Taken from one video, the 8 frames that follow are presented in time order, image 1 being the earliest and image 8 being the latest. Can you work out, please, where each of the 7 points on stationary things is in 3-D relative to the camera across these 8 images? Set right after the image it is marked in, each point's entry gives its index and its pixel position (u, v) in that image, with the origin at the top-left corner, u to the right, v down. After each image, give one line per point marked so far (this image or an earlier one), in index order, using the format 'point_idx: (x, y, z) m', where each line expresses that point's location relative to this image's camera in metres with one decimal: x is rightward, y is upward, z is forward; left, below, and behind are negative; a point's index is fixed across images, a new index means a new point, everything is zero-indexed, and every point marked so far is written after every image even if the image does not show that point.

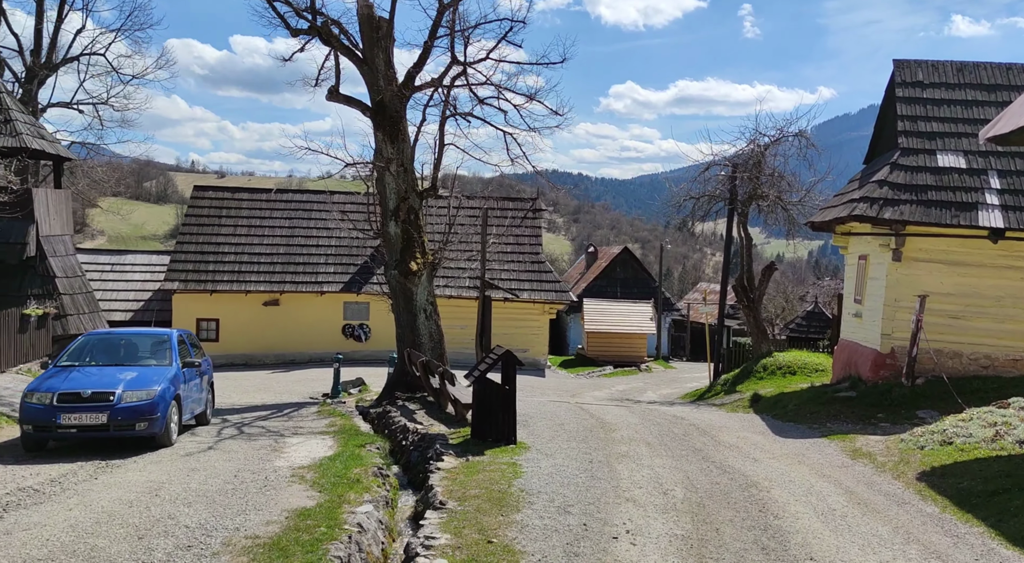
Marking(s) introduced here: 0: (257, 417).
0: (-4.2, -2.2, +16.9) m
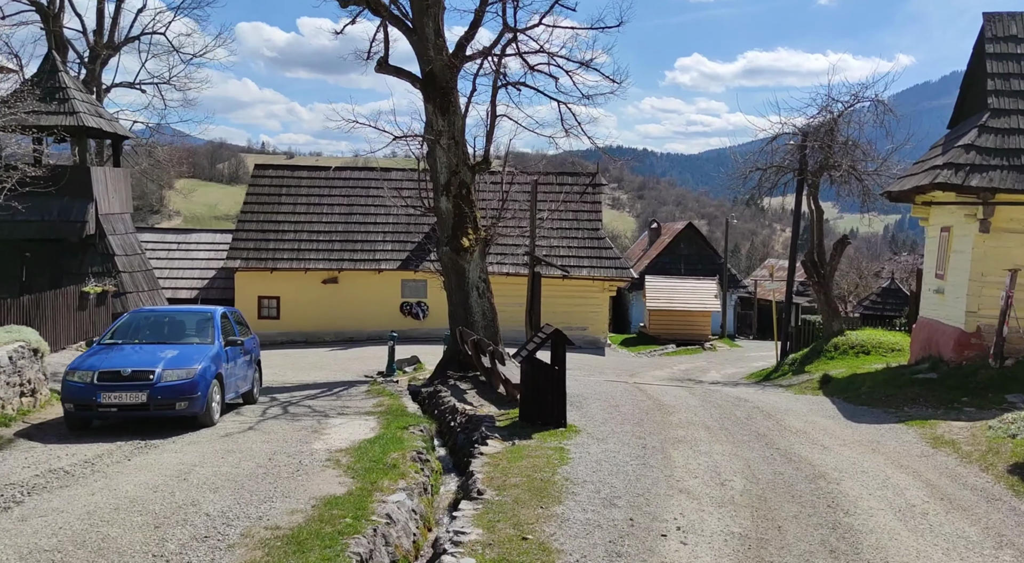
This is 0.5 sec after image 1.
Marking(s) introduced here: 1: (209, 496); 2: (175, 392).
0: (-3.4, -1.8, +16.5) m
1: (-2.6, -1.8, +8.6) m
2: (-4.0, -1.3, +12.2) m
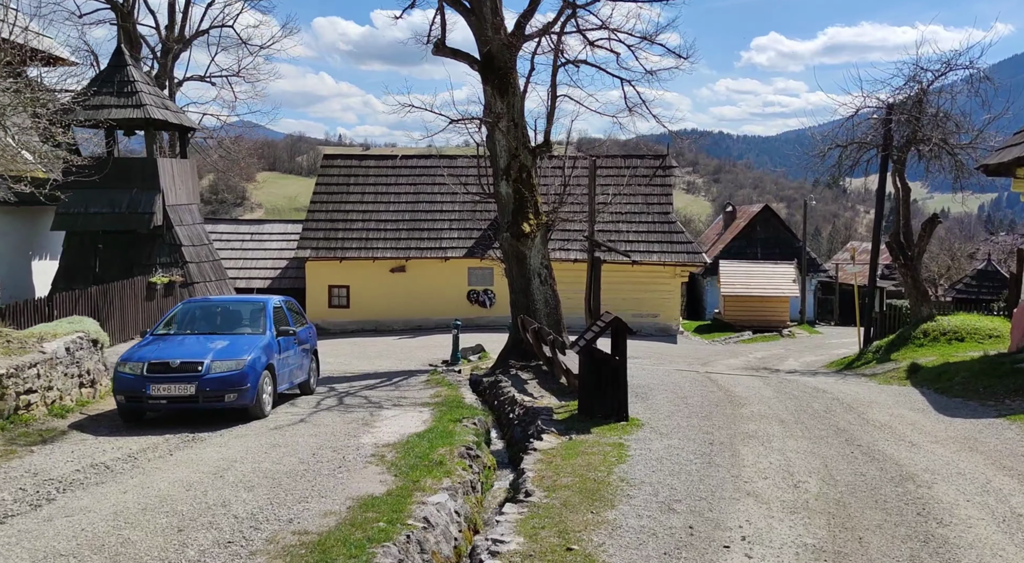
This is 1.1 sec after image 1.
0: (-2.3, -1.6, +16.1) m
1: (-2.1, -1.7, +8.1) m
2: (-3.3, -1.2, +11.8) m
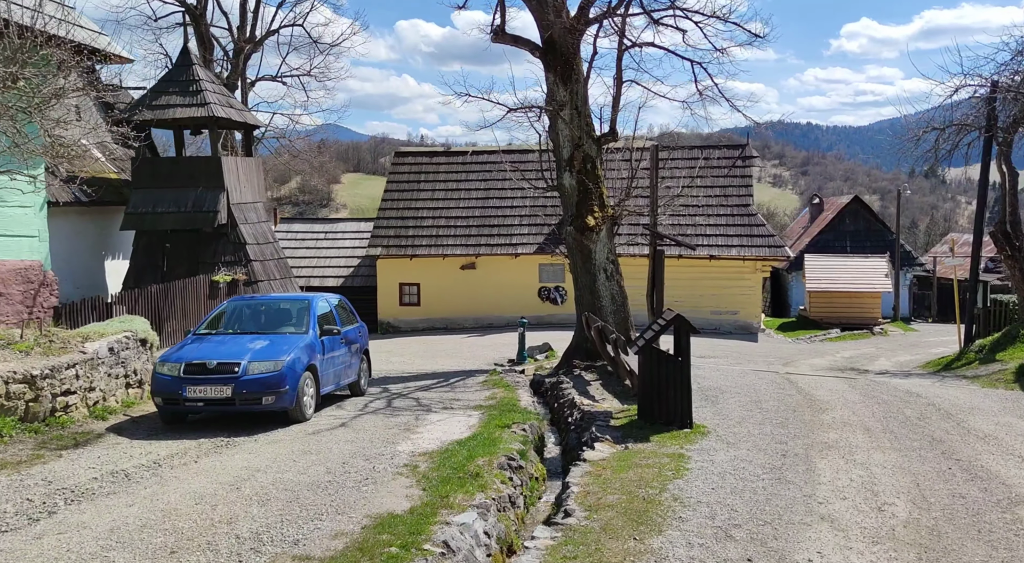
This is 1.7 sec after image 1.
0: (-1.4, -1.6, +15.3) m
1: (-1.9, -1.7, +7.4) m
2: (-2.7, -1.1, +11.1) m
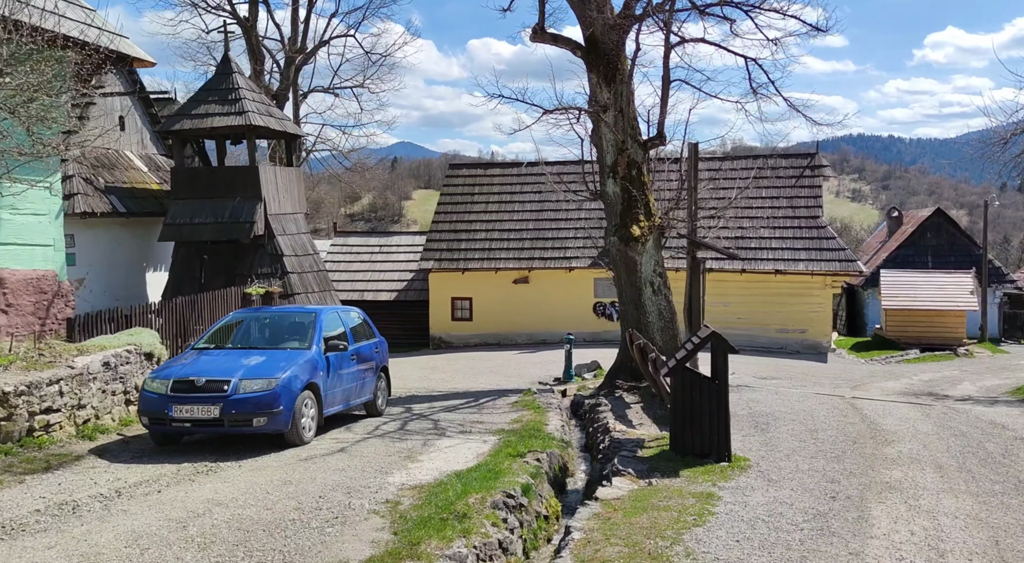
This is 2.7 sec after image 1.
0: (-0.9, -1.8, +14.2) m
1: (-2.0, -1.7, +6.3) m
2: (-2.6, -1.2, +10.1) m
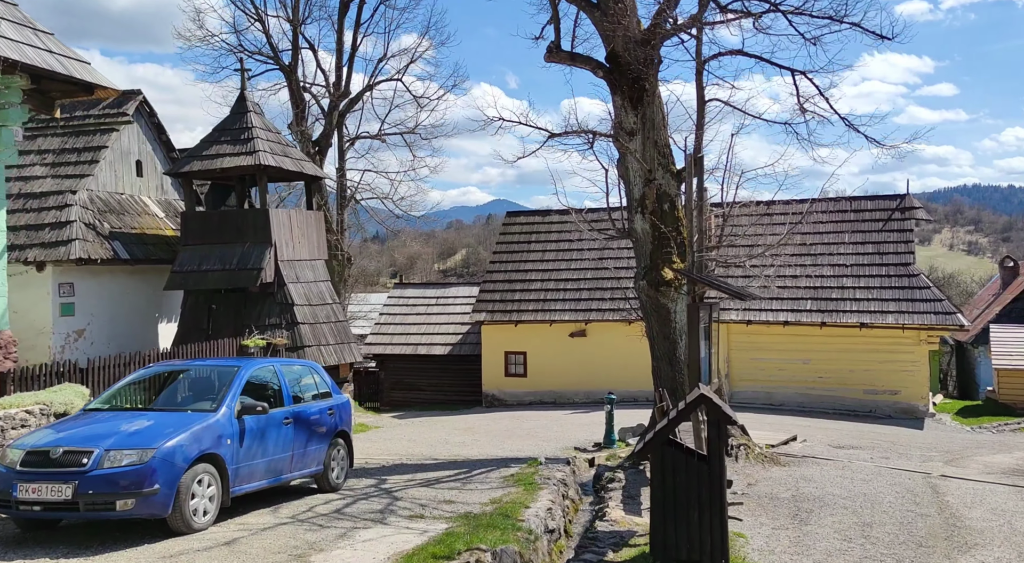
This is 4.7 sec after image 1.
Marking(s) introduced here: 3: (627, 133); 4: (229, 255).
0: (-1.0, -2.3, +11.8) m
1: (-2.8, -1.8, +4.0) m
2: (-3.1, -1.6, +7.9) m
3: (+1.5, +2.1, +13.7) m
4: (-5.4, +0.5, +19.4) m
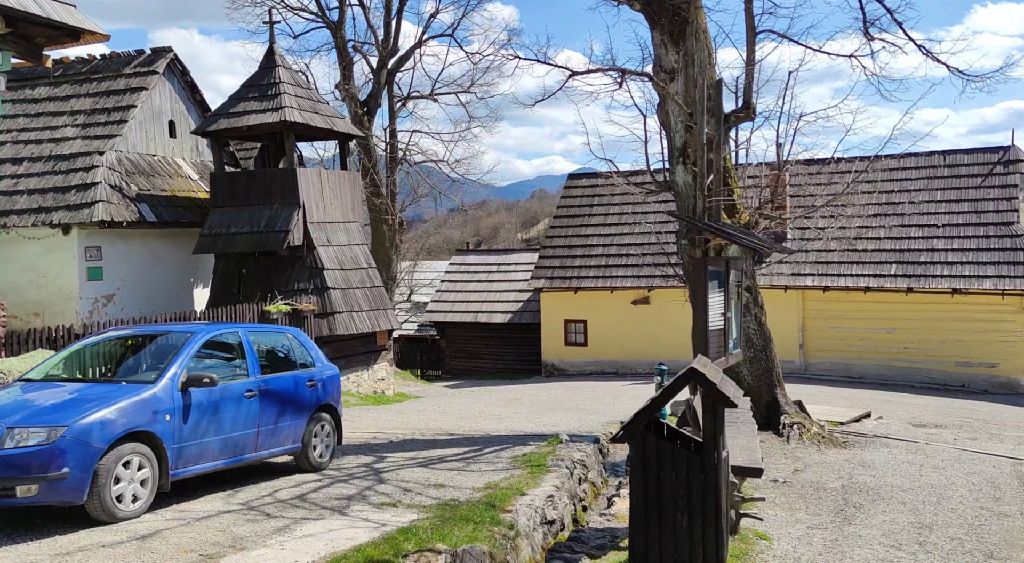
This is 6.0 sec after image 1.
0: (-0.9, -1.9, +10.5) m
1: (-3.4, -1.6, +3.0) m
2: (-3.3, -1.2, +6.9) m
3: (+1.8, +2.6, +12.1) m
4: (-4.6, +1.2, +18.4) m
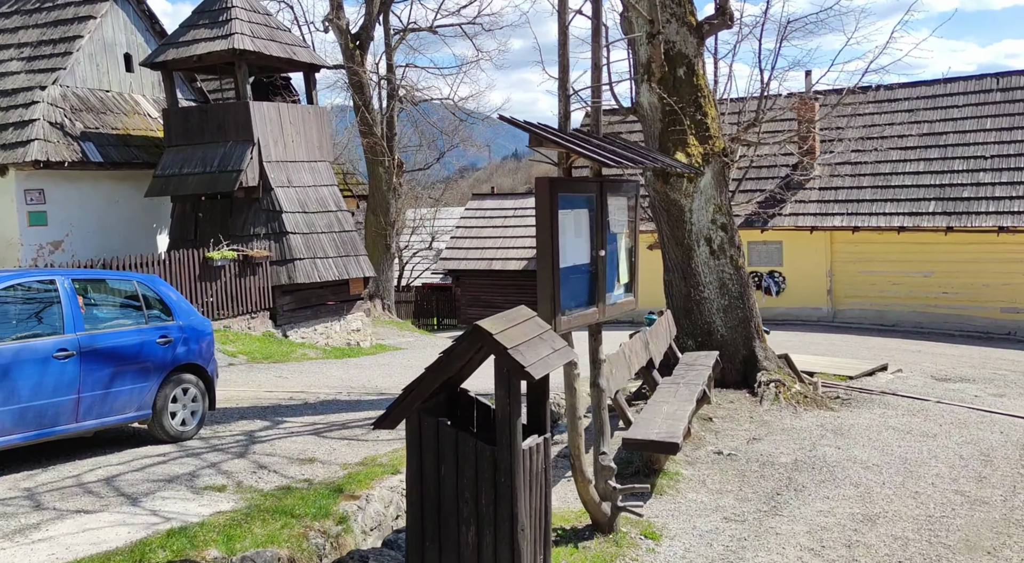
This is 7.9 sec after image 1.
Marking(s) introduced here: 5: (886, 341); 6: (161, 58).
0: (-1.7, -1.3, +9.0) m
1: (-4.7, -1.4, +1.7) m
2: (-4.3, -0.9, +5.5) m
3: (+1.0, +3.3, +10.2) m
4: (-5.0, +2.1, +17.0) m
5: (+7.1, -1.1, +19.4) m
6: (-5.8, +3.7, +16.7) m
